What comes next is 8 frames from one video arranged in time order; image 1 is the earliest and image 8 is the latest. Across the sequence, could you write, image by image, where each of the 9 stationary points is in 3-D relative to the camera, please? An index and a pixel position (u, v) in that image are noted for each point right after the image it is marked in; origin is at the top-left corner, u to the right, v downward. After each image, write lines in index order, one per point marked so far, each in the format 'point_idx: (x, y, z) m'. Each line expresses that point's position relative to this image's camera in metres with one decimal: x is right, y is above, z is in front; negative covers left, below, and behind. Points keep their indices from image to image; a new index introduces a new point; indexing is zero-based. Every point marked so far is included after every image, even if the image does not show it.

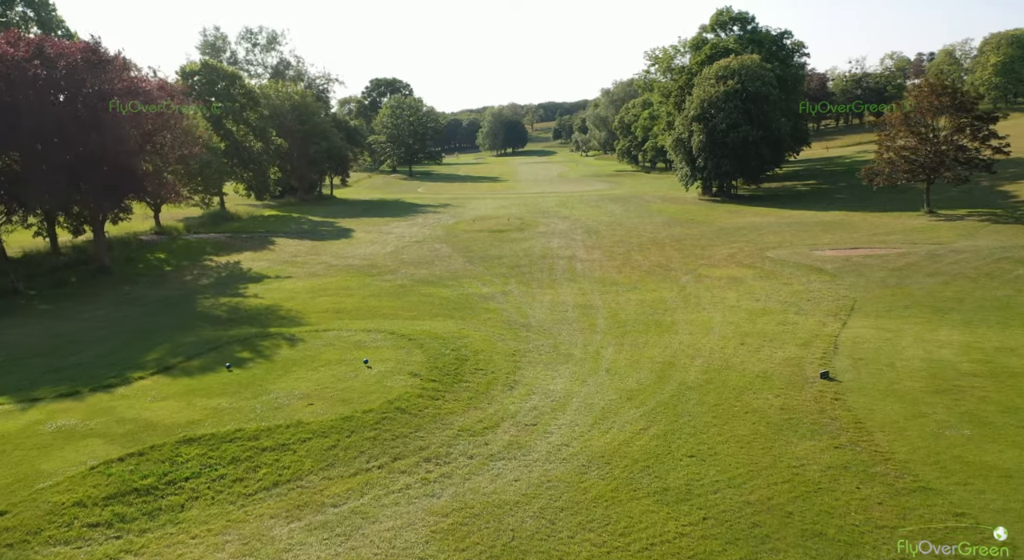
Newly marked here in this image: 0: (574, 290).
0: (+1.7, -0.3, +18.8) m
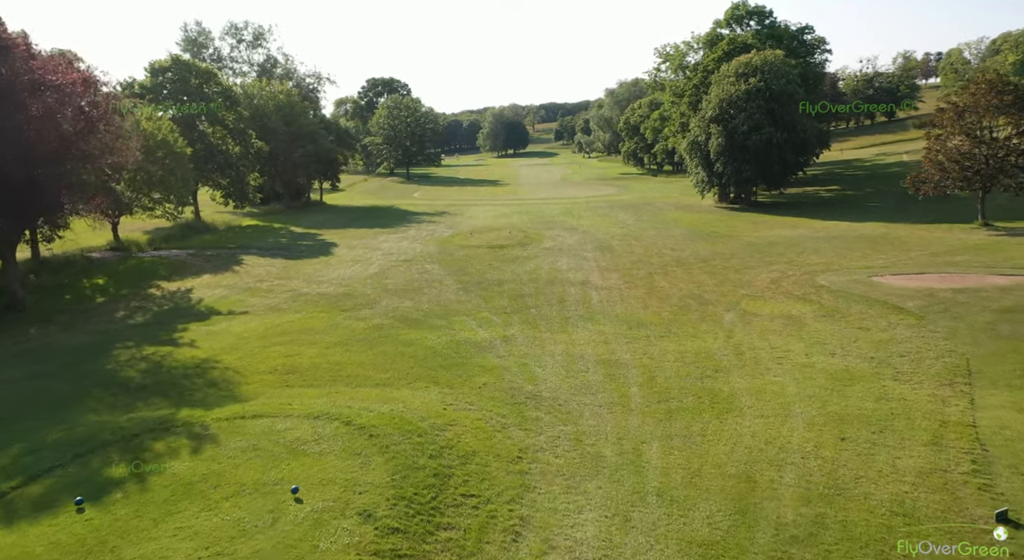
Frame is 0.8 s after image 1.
0: (+1.8, -1.3, +15.0) m
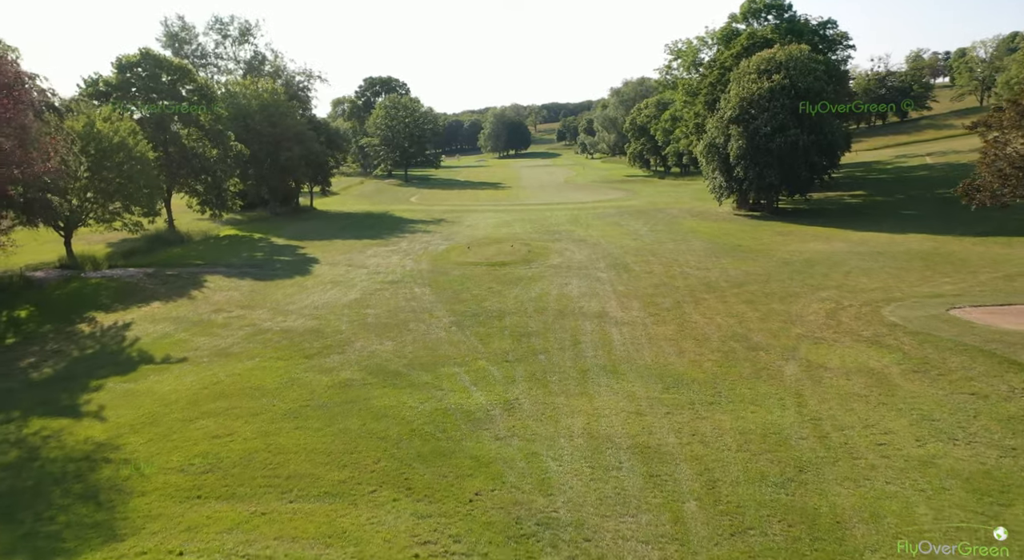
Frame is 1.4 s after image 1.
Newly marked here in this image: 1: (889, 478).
0: (+1.8, -2.1, +11.5) m
1: (+4.8, -2.5, +8.6) m
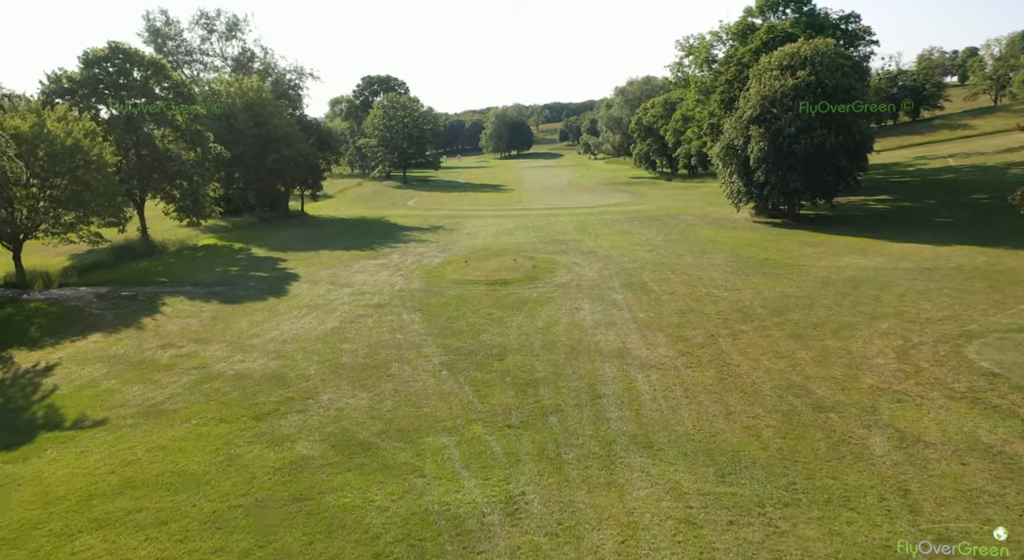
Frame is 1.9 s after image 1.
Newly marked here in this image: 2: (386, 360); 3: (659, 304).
0: (+1.9, -2.8, +8.5) m
1: (+4.8, -3.2, +5.5) m
2: (-2.8, -1.7, +15.1) m
3: (+4.4, -0.7, +20.0) m
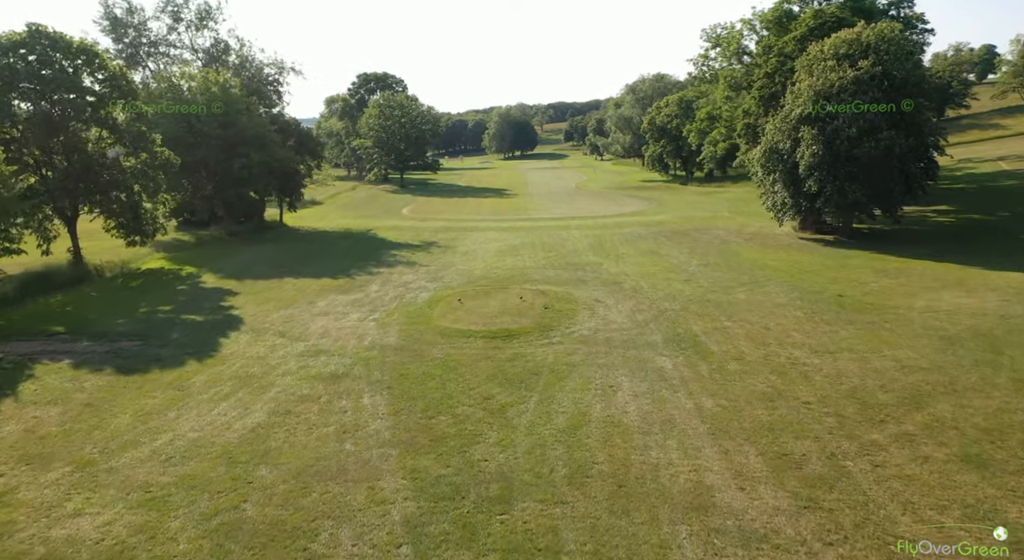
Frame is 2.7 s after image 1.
0: (+2.0, -4.2, +2.5) m
1: (+4.9, -4.6, -0.4) m
2: (-2.7, -3.1, +9.2) m
3: (+4.5, -2.1, +14.0) m
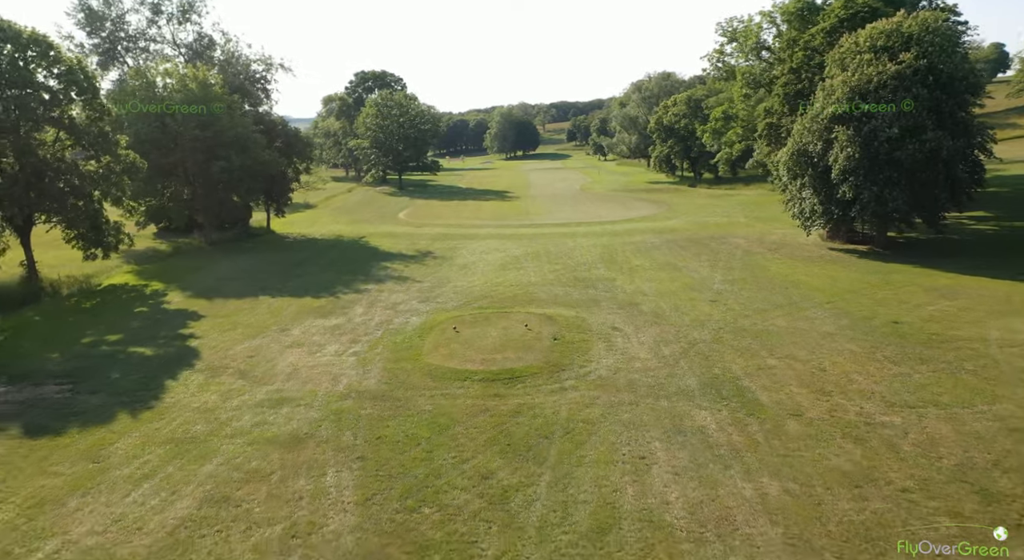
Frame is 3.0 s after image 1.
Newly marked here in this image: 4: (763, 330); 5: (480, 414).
0: (+2.0, -4.9, -0.5) m
1: (+4.9, -5.3, -3.5) m
2: (-2.6, -3.8, +6.2) m
3: (+4.6, -2.8, +11.0) m
4: (+7.2, -1.4, +19.0) m
5: (-0.6, -2.6, +13.0) m
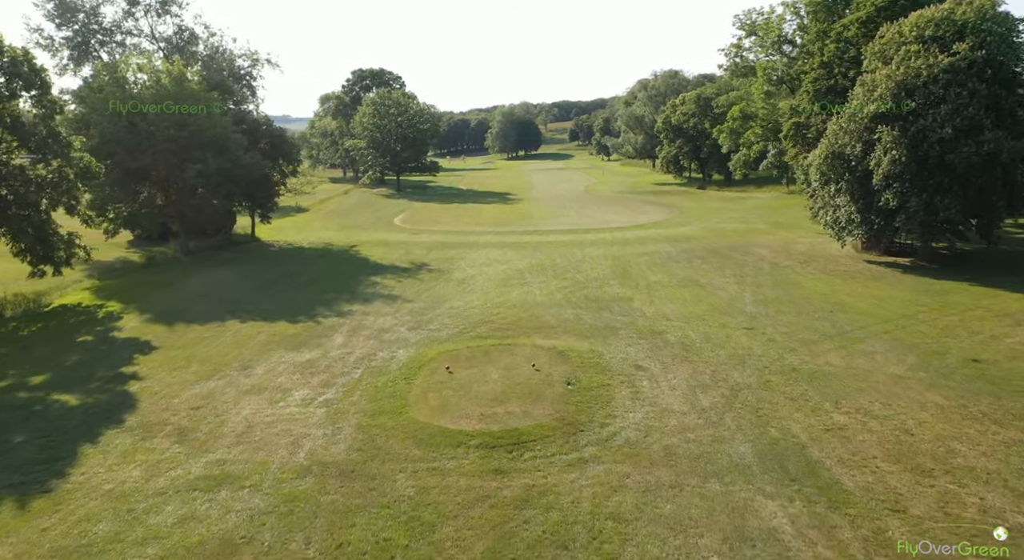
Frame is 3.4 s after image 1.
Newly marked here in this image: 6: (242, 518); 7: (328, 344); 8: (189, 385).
0: (+2.1, -5.6, -3.7) m
1: (+5.0, -6.0, -6.7) m
2: (-2.6, -4.5, +3.0) m
3: (+4.7, -3.5, +7.8) m
4: (+7.3, -2.1, +15.8) m
5: (-0.5, -3.3, +9.8) m
6: (-3.9, -3.4, +9.7) m
7: (-5.3, -1.7, +19.2) m
8: (-7.5, -2.4, +15.5) m
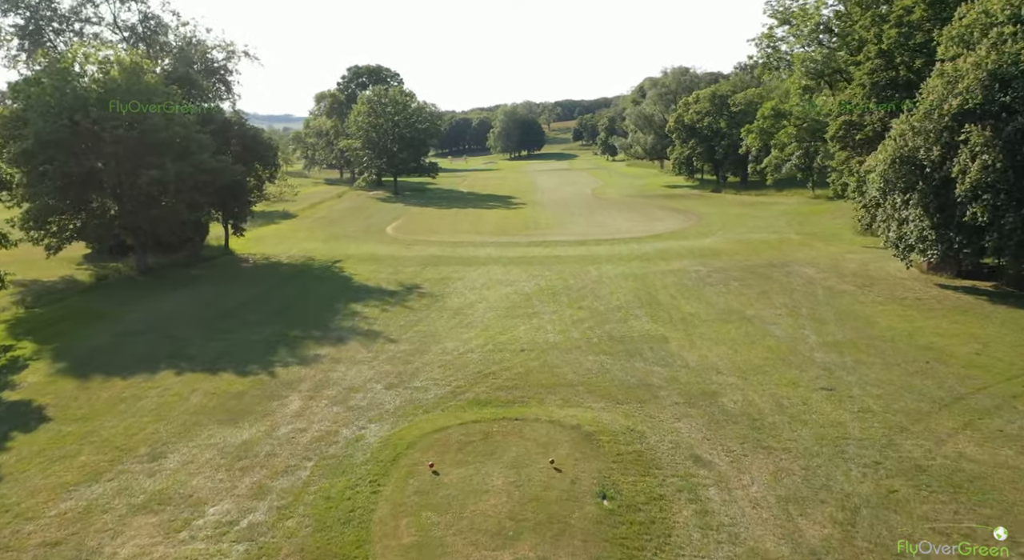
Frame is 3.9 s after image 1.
0: (+2.2, -6.7, -8.3) m
1: (+5.1, -7.1, -11.3) m
2: (-2.4, -5.6, -1.6) m
3: (+4.8, -4.5, +3.1) m
4: (+7.5, -3.1, +11.1) m
5: (-0.4, -4.4, +5.1) m
6: (-3.8, -4.5, +5.0) m
7: (-5.1, -2.7, +14.5) m
8: (-7.3, -3.4, +10.9) m
